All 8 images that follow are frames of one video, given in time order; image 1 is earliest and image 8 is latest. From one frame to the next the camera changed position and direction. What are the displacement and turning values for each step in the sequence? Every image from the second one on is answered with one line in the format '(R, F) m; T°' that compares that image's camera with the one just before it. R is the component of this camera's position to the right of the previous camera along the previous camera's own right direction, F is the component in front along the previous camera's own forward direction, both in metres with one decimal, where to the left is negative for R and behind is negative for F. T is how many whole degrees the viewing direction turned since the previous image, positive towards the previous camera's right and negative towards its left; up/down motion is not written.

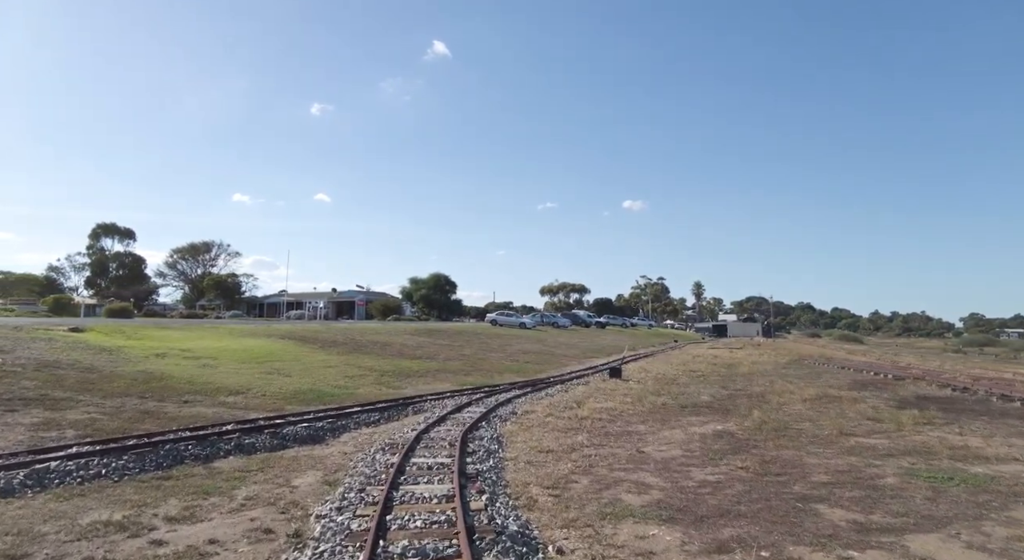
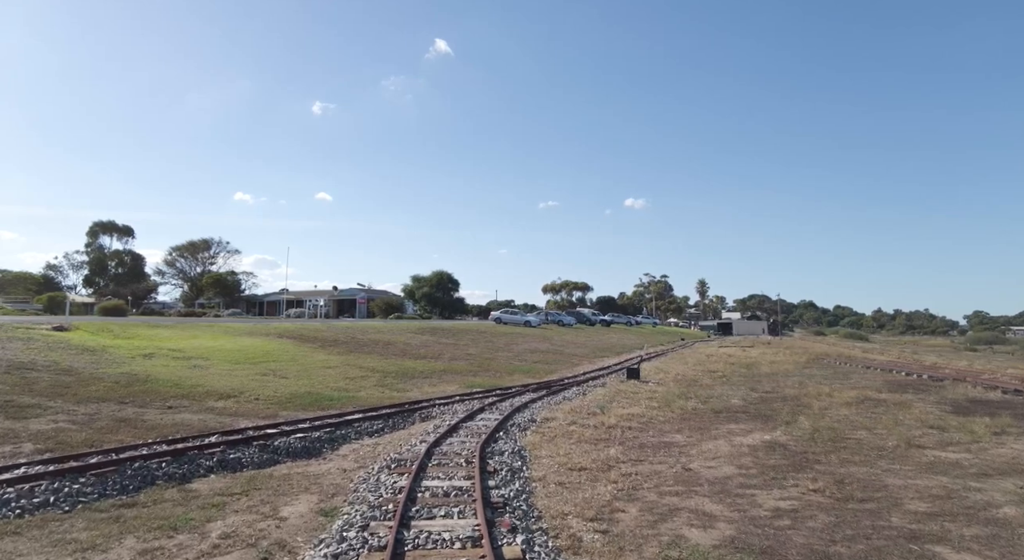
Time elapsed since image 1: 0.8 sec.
(-0.4, +1.6) m; 0°
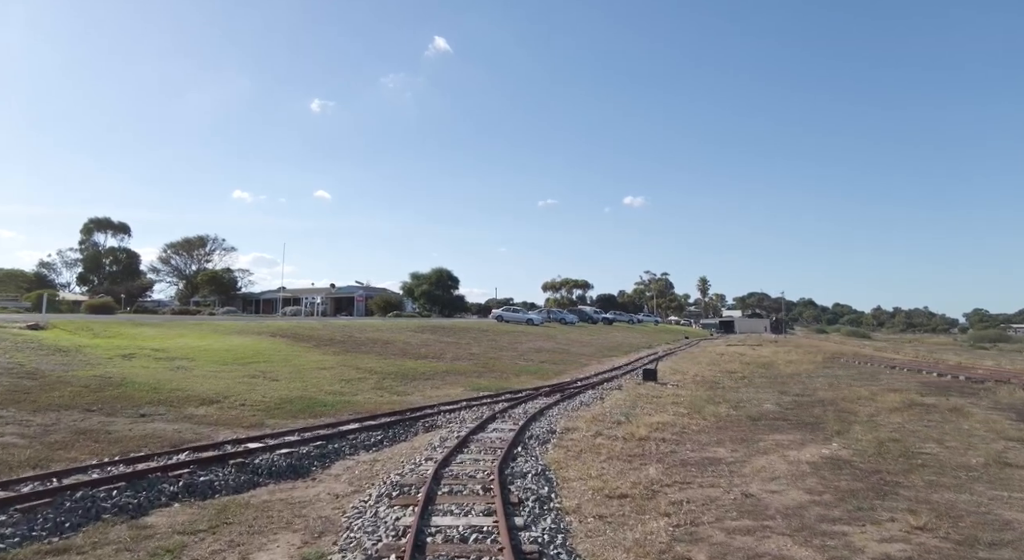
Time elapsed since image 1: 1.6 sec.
(-0.4, +1.7) m; 0°
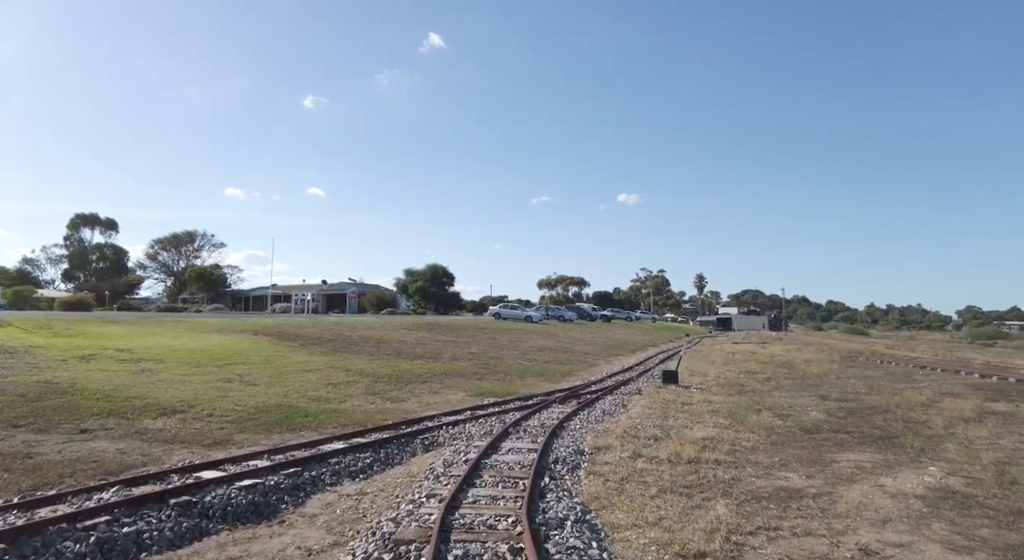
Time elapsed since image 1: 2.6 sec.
(-0.4, +2.3) m; +1°
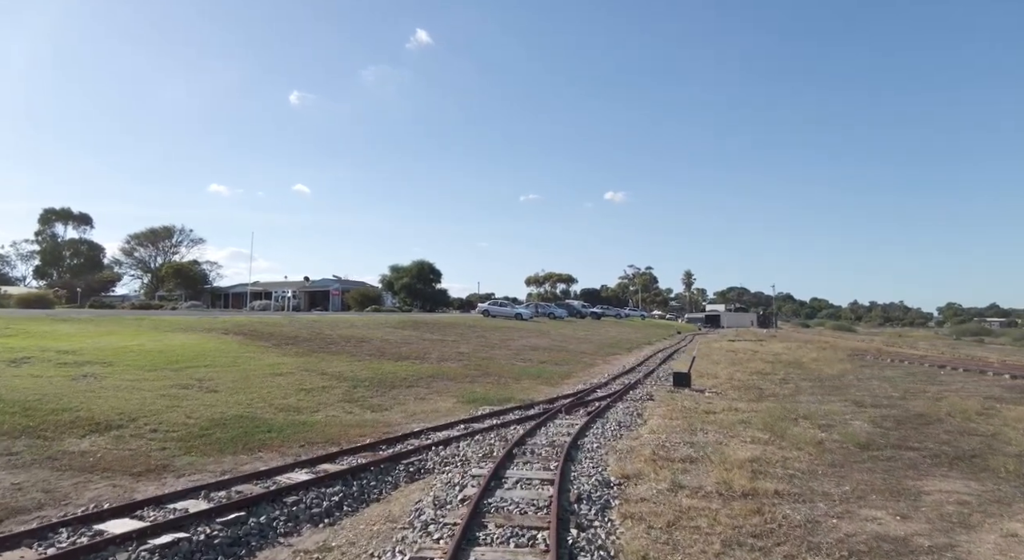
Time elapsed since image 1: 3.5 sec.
(-0.3, +2.2) m; +1°
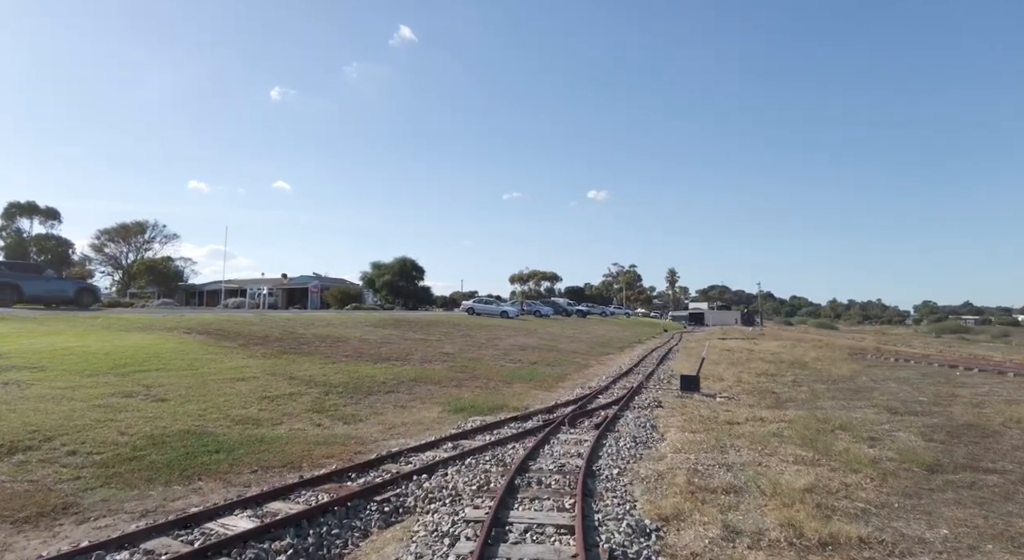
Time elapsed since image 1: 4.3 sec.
(-0.2, +2.0) m; +2°
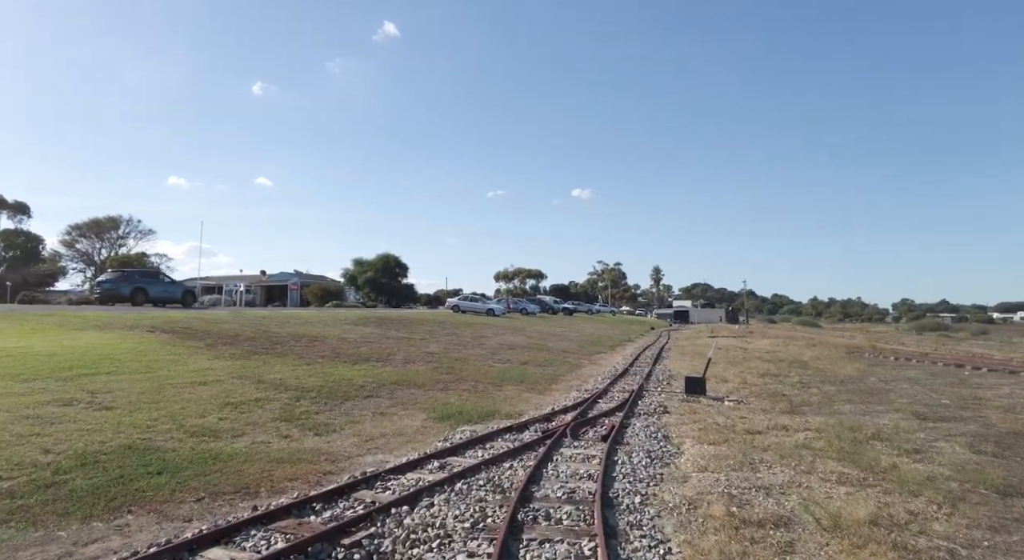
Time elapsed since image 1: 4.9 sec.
(-0.2, +1.5) m; +1°
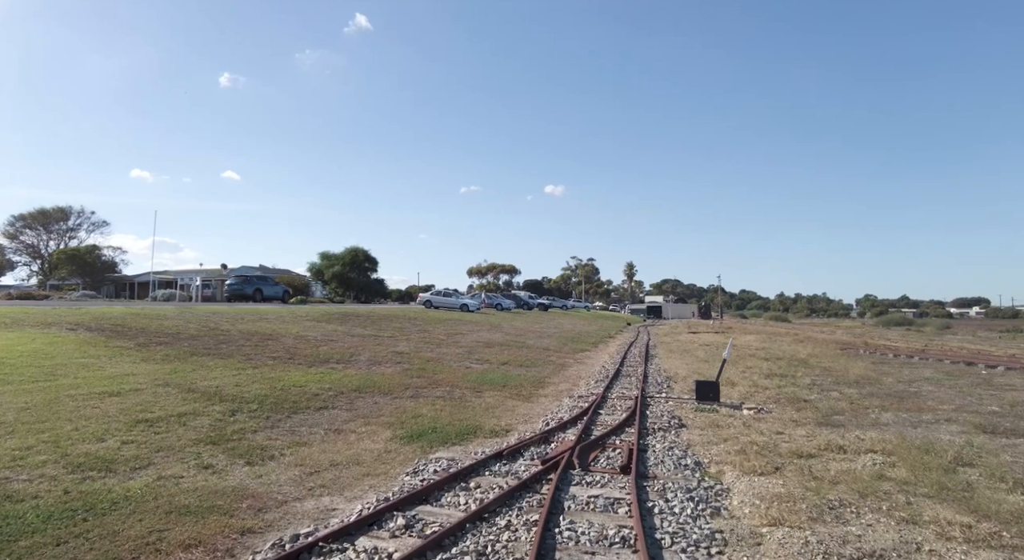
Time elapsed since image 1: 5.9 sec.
(-0.3, +2.6) m; +3°
